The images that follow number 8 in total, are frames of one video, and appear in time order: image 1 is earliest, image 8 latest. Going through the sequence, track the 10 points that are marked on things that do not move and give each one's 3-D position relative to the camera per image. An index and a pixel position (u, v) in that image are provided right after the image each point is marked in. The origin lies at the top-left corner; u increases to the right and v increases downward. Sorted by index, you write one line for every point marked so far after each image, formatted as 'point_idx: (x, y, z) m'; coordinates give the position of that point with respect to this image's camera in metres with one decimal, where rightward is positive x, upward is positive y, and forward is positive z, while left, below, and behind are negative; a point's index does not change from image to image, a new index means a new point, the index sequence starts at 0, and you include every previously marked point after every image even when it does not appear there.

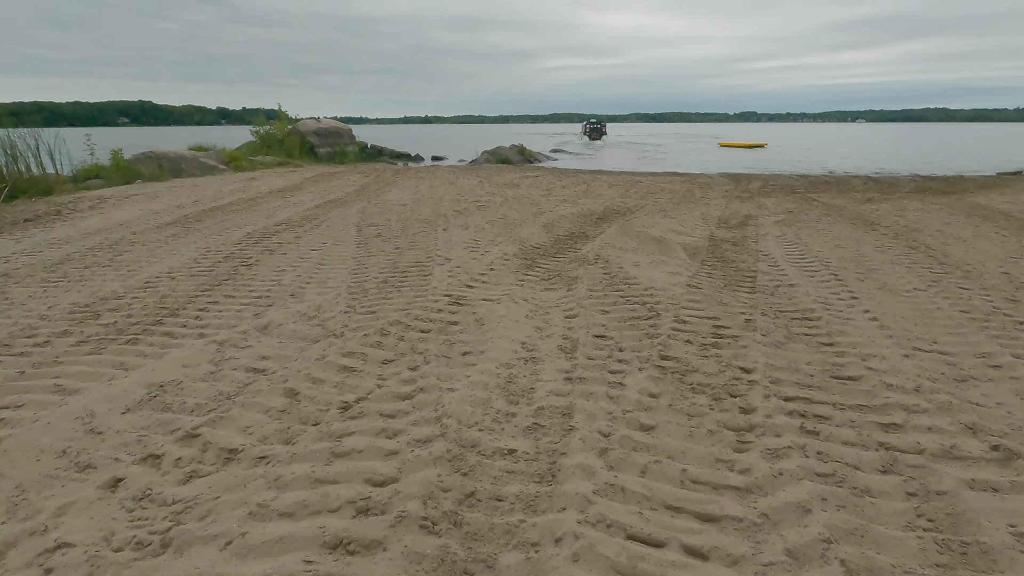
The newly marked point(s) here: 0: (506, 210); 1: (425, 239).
0: (-0.2, +1.5, +10.5) m
1: (-1.3, +0.7, +7.7) m
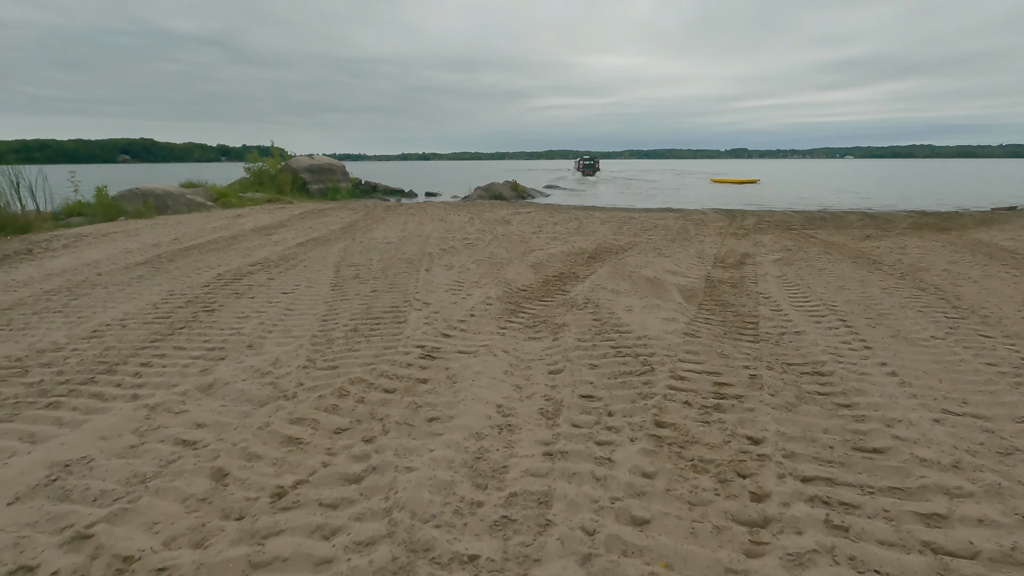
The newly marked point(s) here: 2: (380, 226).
0: (-0.4, +0.7, +10.1) m
1: (-1.5, +0.1, +7.3) m
2: (-3.5, +1.6, +14.2) m
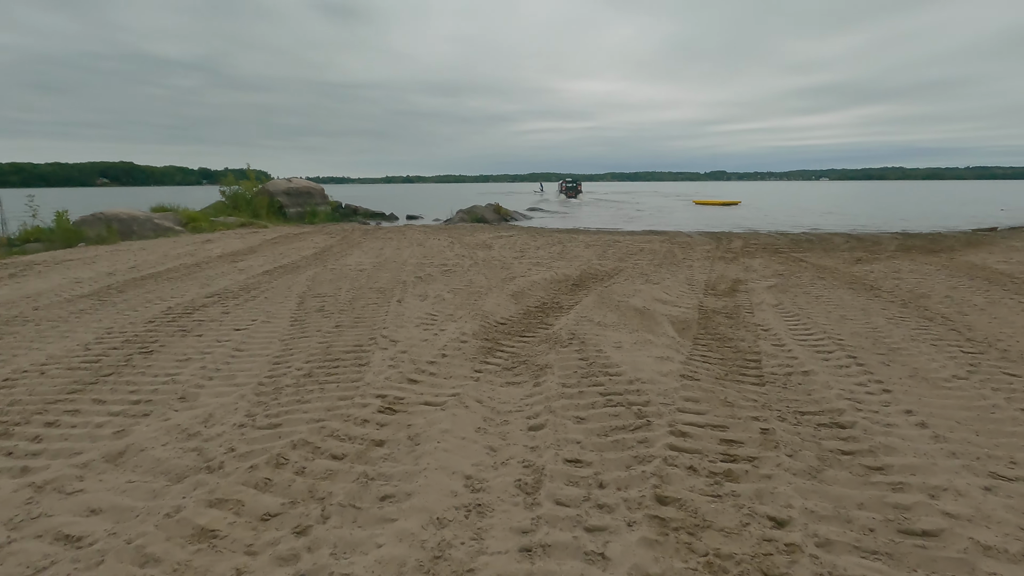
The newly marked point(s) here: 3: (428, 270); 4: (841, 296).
0: (-0.7, +0.2, +9.6) m
1: (-1.7, -0.3, +6.6) m
2: (-4.0, +0.9, +13.6) m
3: (-1.6, +0.3, +10.2) m
4: (+4.6, -0.1, +7.5) m
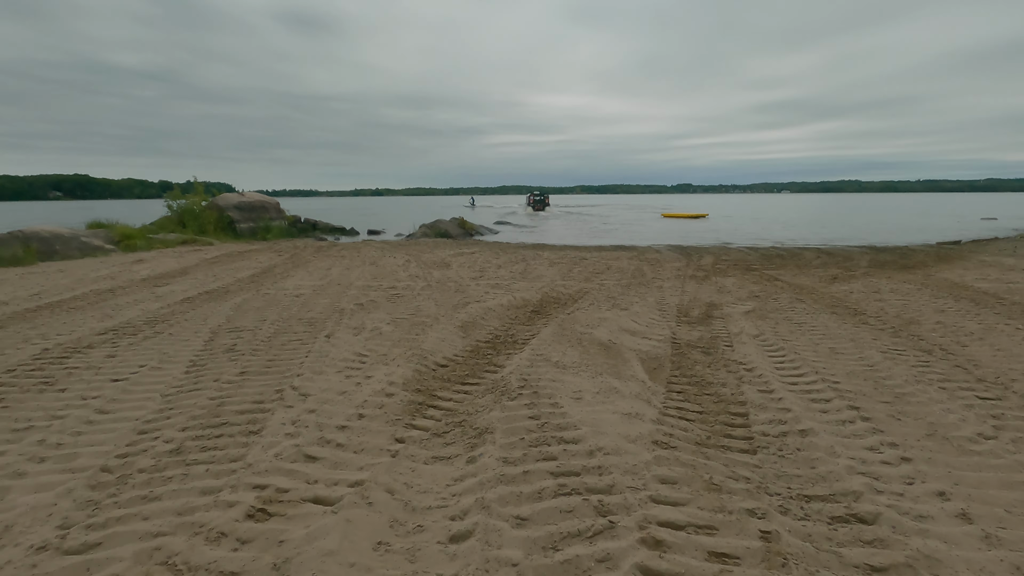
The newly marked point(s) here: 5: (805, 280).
0: (-1.5, -0.2, +8.6) m
1: (-2.3, -0.7, +5.6) m
2: (-5.0, +0.4, +12.4) m
3: (-2.4, -0.1, +9.2) m
4: (+4.0, -0.4, +6.8) m
5: (+5.7, +0.2, +10.4) m
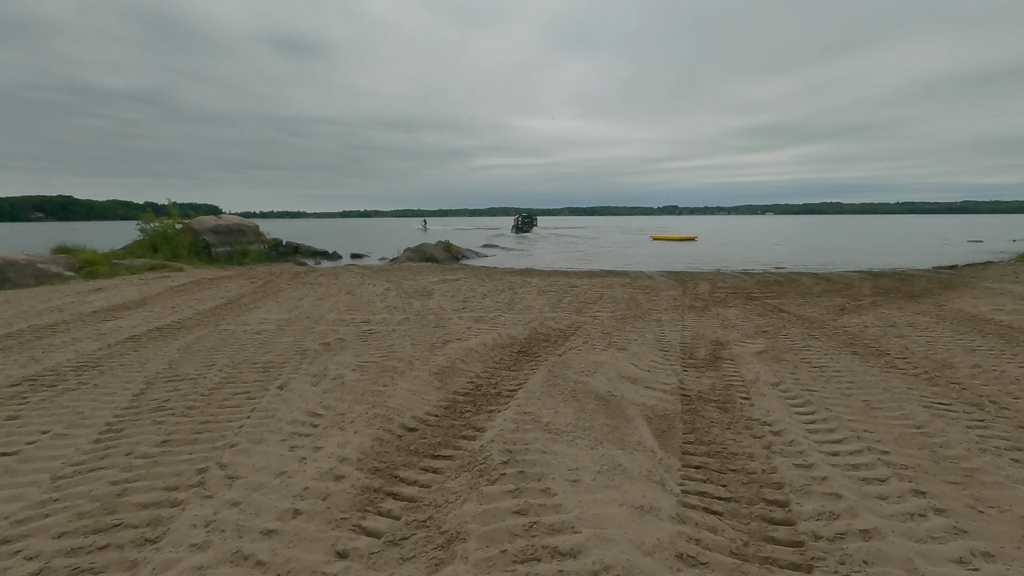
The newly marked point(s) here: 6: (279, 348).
0: (-1.7, -0.7, +7.7) m
1: (-2.5, -1.1, +4.7) m
2: (-5.3, -0.3, +11.5) m
3: (-2.6, -0.7, +8.3) m
4: (+3.8, -0.9, +6.0) m
5: (+5.5, -0.4, +9.7) m
6: (-3.1, -0.8, +7.2) m
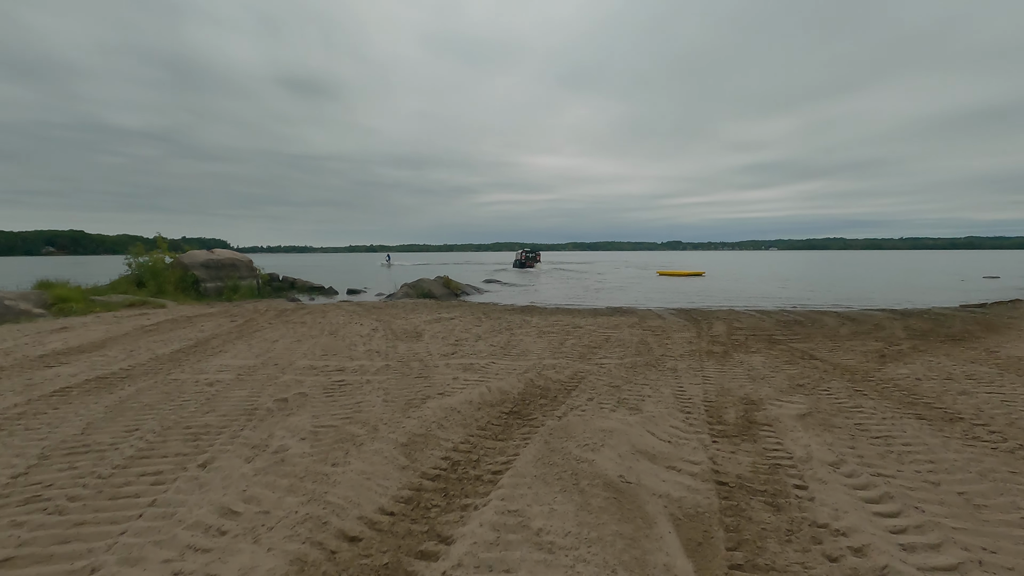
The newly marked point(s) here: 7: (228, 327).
0: (-1.8, -1.3, +6.6) m
1: (-2.6, -1.5, +3.5) m
2: (-5.3, -1.1, +10.4) m
3: (-2.7, -1.3, +7.1) m
4: (+3.7, -1.3, +4.8) m
5: (+5.4, -1.1, +8.6) m
6: (-3.2, -1.3, +6.1) m
7: (-7.1, -1.0, +13.2) m
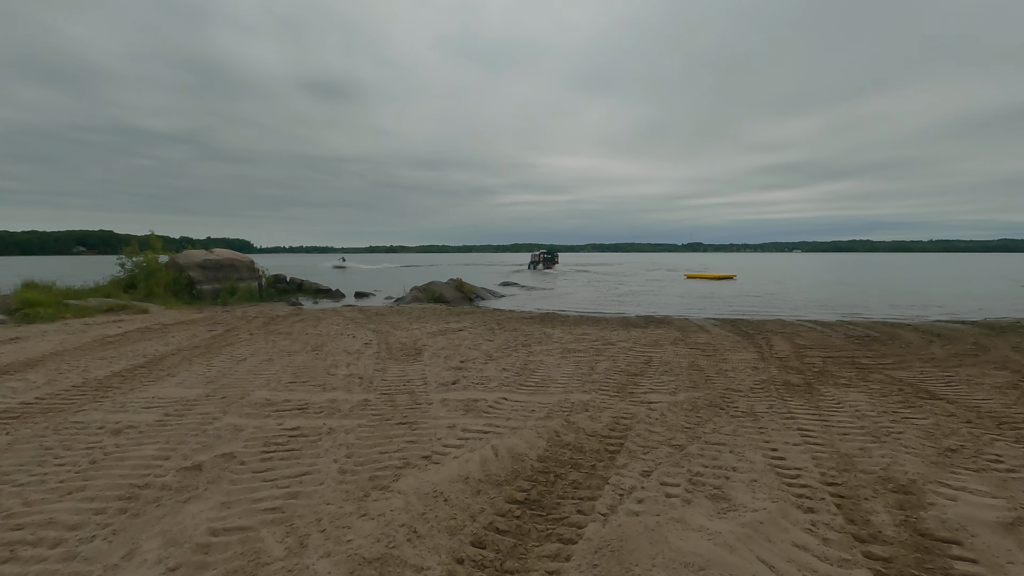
0: (-1.6, -1.4, +4.6) m
1: (-2.6, -1.6, +1.6) m
2: (-5.1, -1.2, +8.5) m
3: (-2.6, -1.4, +5.2) m
4: (+3.8, -1.5, +2.6) m
5: (+5.6, -1.3, +6.3) m
6: (-3.1, -1.5, +4.1) m
7: (-6.7, -1.1, +11.4) m
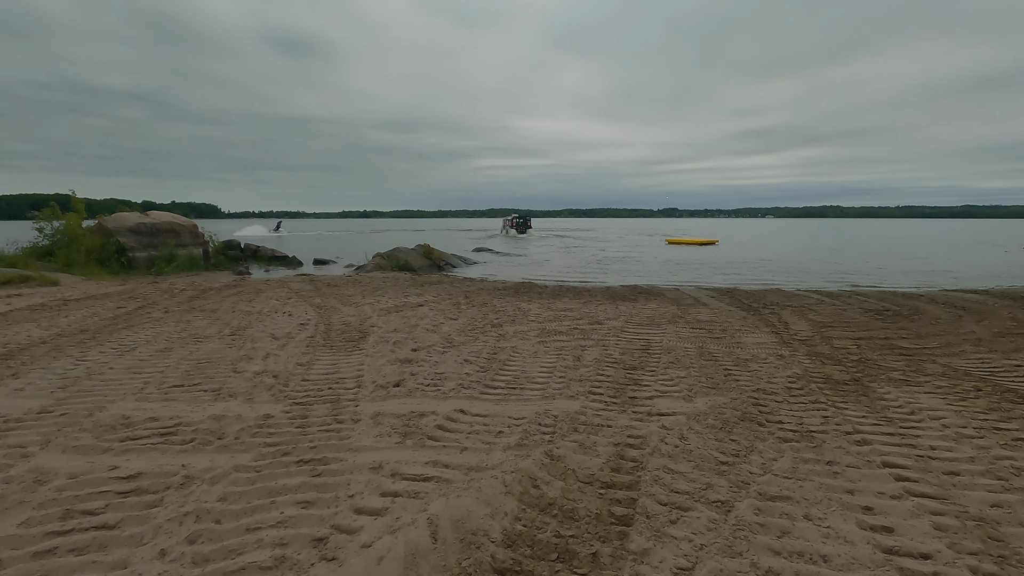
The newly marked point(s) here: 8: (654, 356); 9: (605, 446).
0: (-1.9, -1.3, +2.7) m
1: (-2.7, -1.7, -0.3) m
2: (-5.5, -0.9, +6.5) m
3: (-2.8, -1.2, +3.3) m
4: (+3.6, -1.5, +1.0) m
5: (+5.3, -1.0, +4.8) m
6: (-3.4, -1.4, +2.2) m
7: (-7.2, -0.6, +9.3) m
8: (+1.7, -0.8, +6.5) m
9: (+0.7, -1.2, +3.9) m
